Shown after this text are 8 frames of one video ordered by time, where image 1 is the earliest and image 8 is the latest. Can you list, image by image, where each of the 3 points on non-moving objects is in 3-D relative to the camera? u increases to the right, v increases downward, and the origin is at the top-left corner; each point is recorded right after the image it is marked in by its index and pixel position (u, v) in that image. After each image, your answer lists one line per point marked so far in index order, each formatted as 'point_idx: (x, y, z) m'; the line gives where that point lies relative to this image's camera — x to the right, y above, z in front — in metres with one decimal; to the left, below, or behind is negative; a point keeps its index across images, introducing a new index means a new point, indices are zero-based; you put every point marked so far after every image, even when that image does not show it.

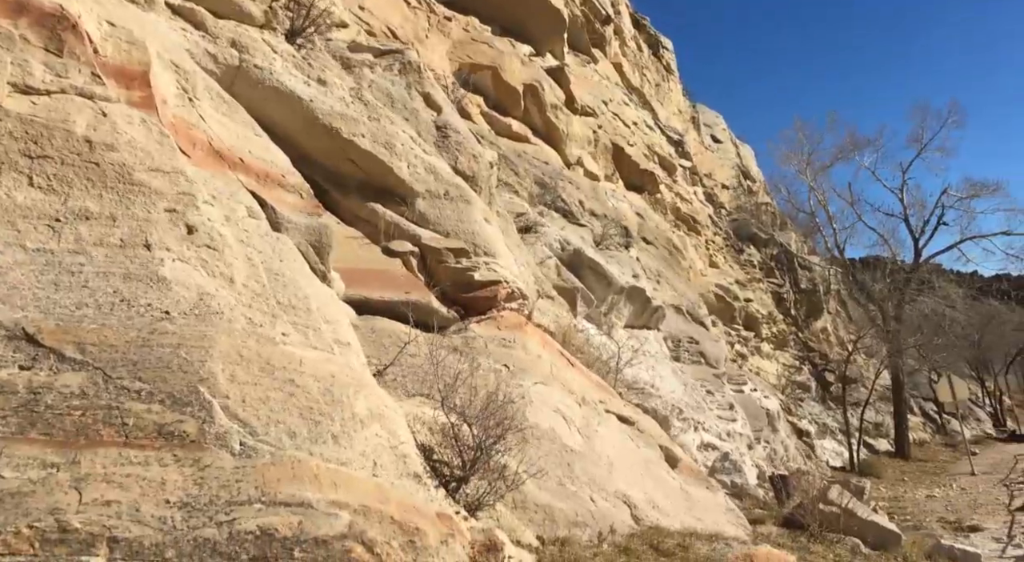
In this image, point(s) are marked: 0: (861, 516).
0: (+3.5, -2.4, +7.8) m
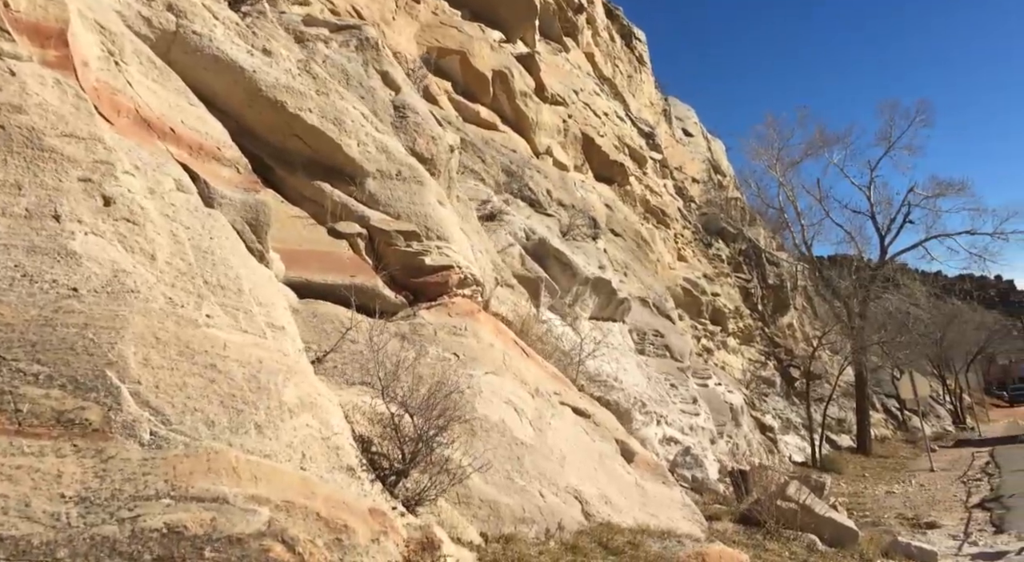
0: (+3.0, -2.3, +7.7) m
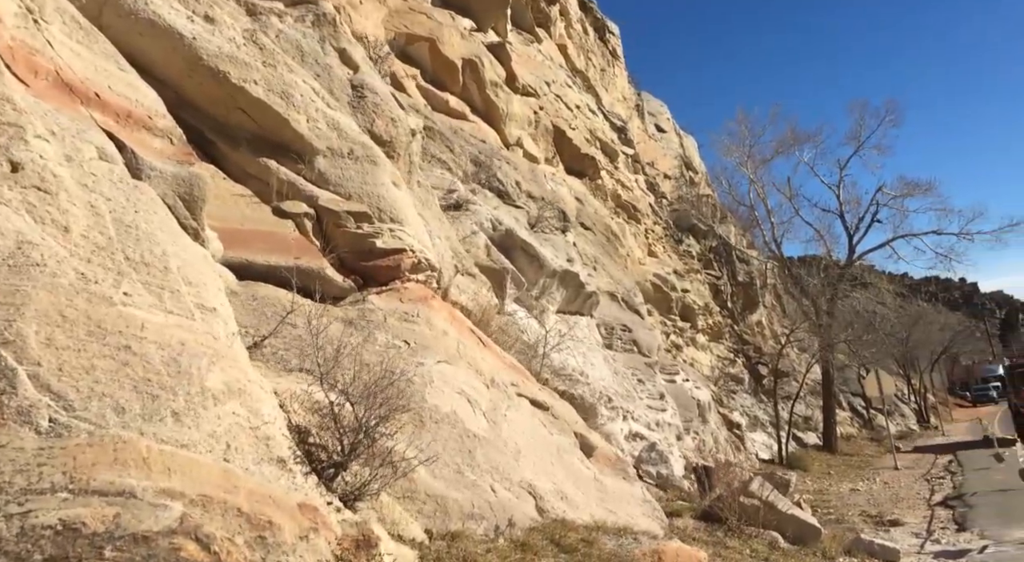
0: (+2.6, -2.2, +7.6) m
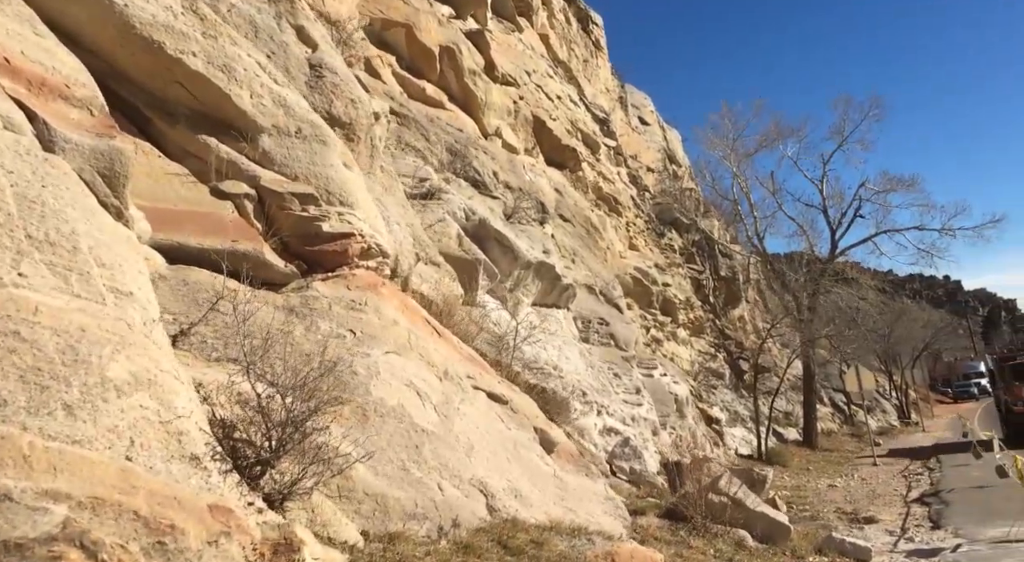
0: (+2.2, -2.1, +7.3) m
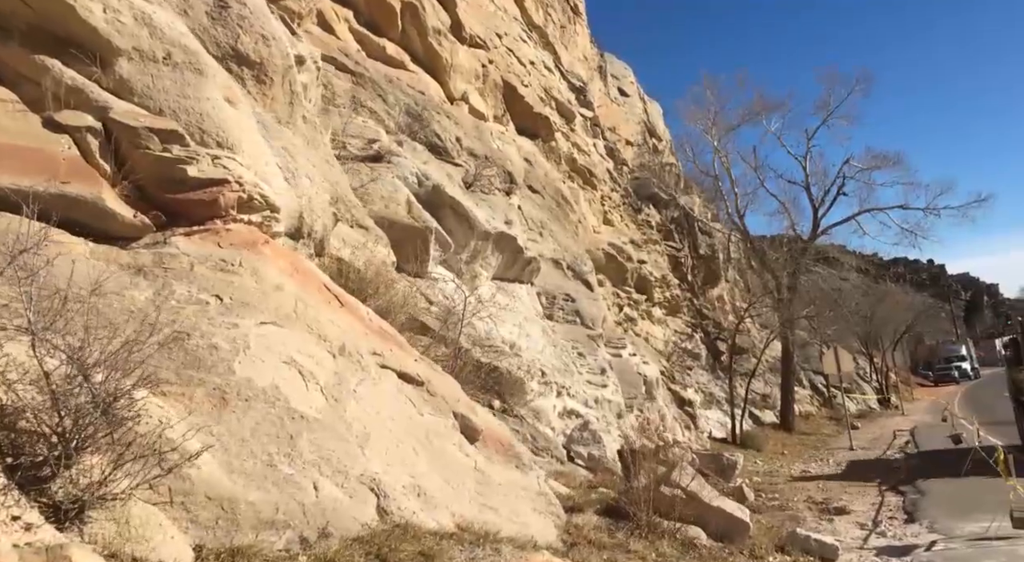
0: (+1.6, -1.9, +6.6) m
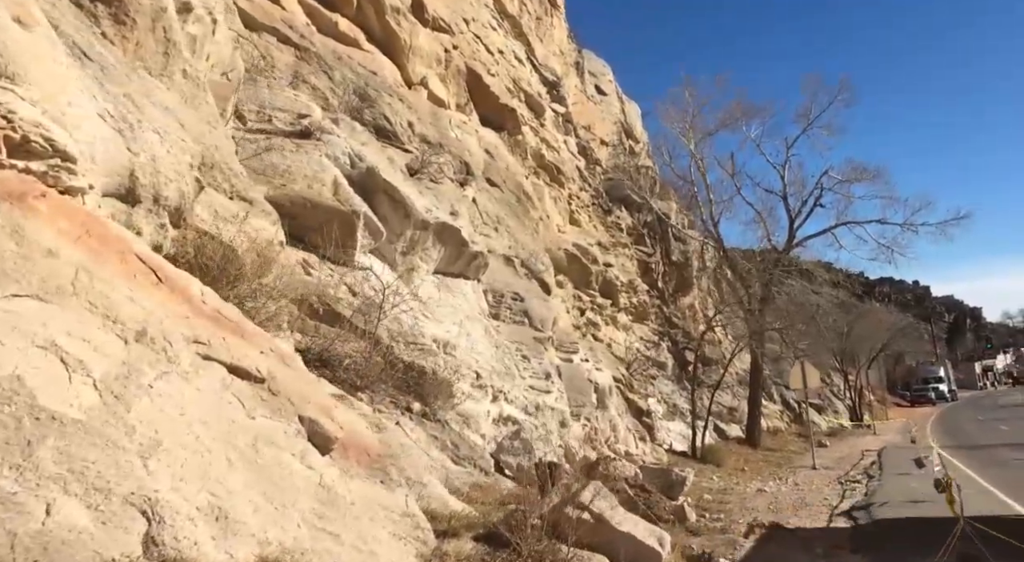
0: (+0.7, -1.8, +5.7) m
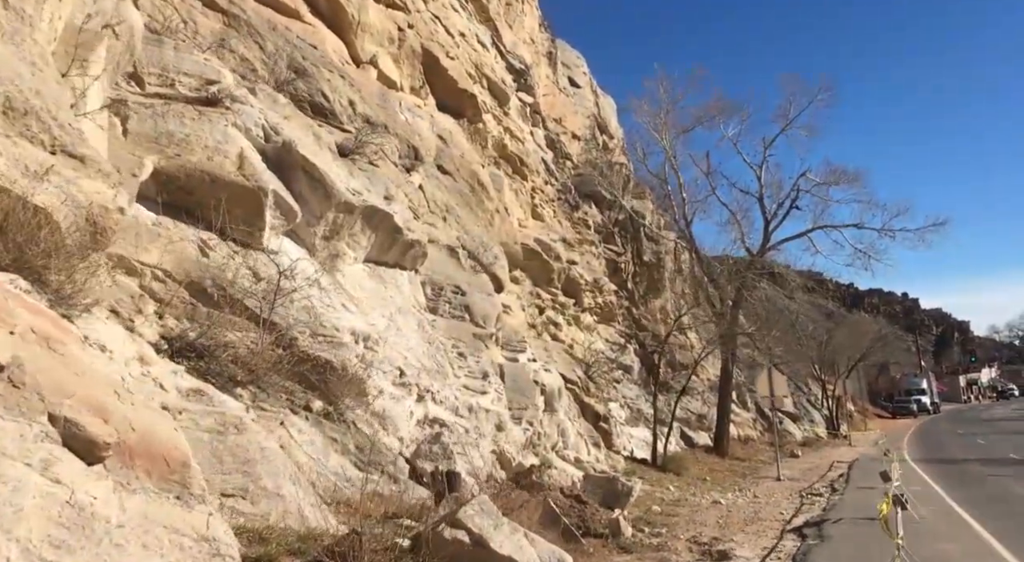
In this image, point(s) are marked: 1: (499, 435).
0: (-0.2, -1.7, +4.8) m
1: (-0.2, -2.3, +11.4) m
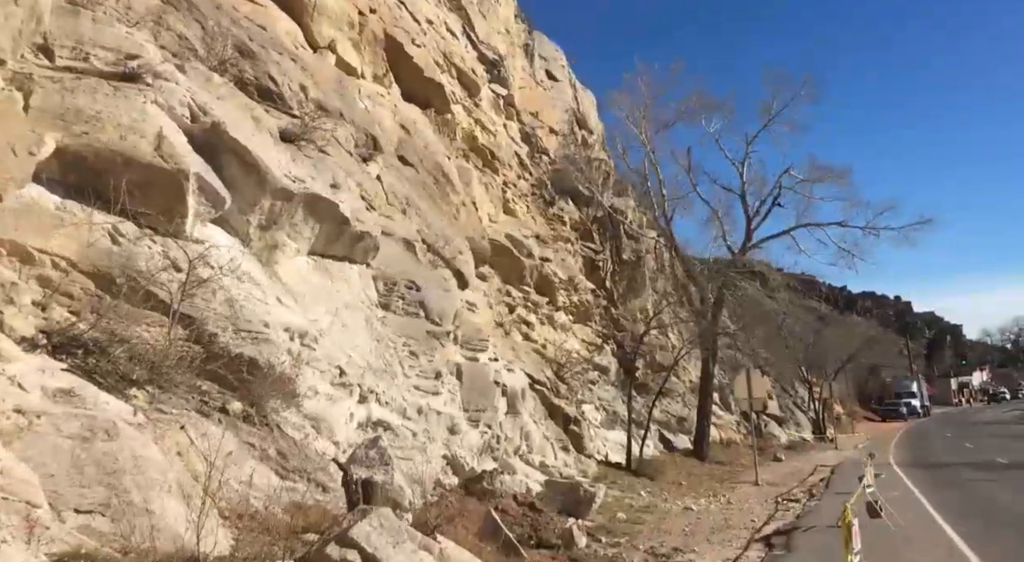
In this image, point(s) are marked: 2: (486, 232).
0: (-0.8, -1.6, +4.0) m
1: (-0.9, -2.2, +10.7) m
2: (-0.6, +1.1, +17.3) m
